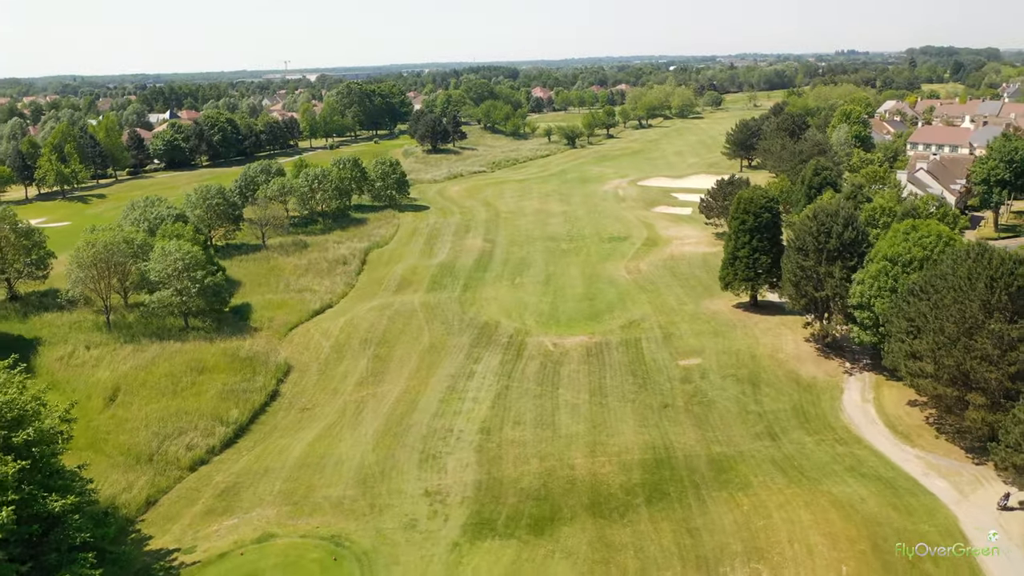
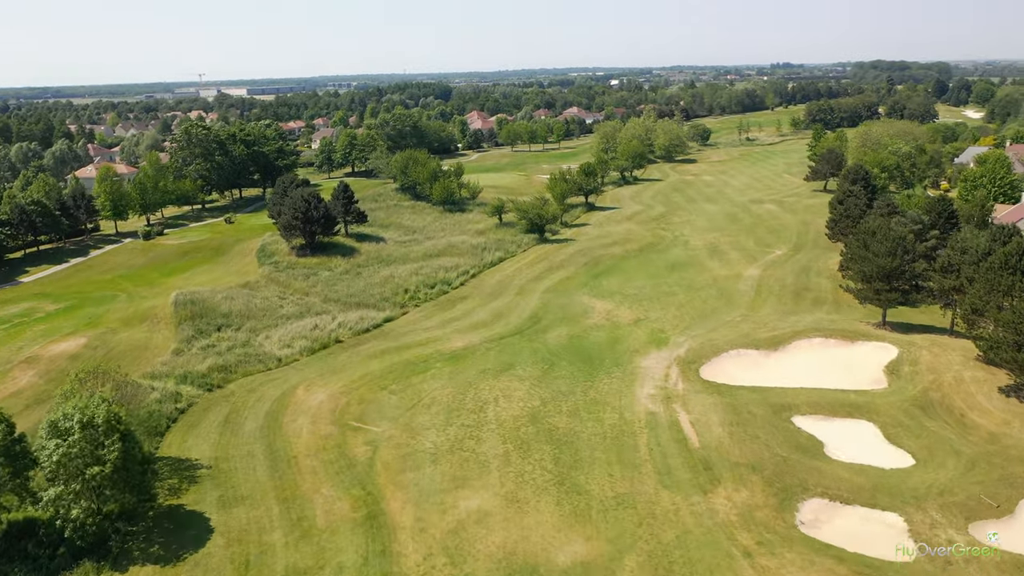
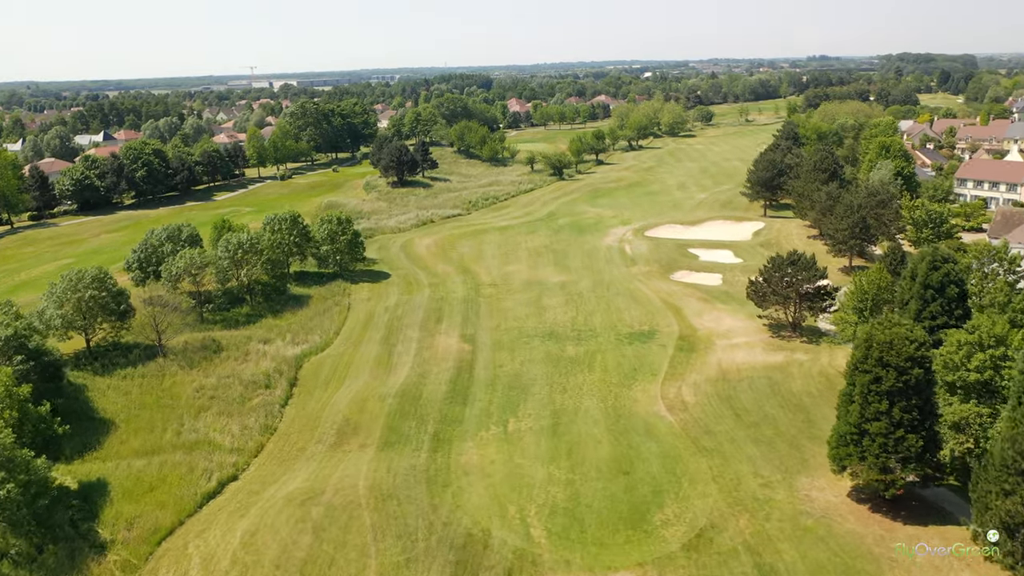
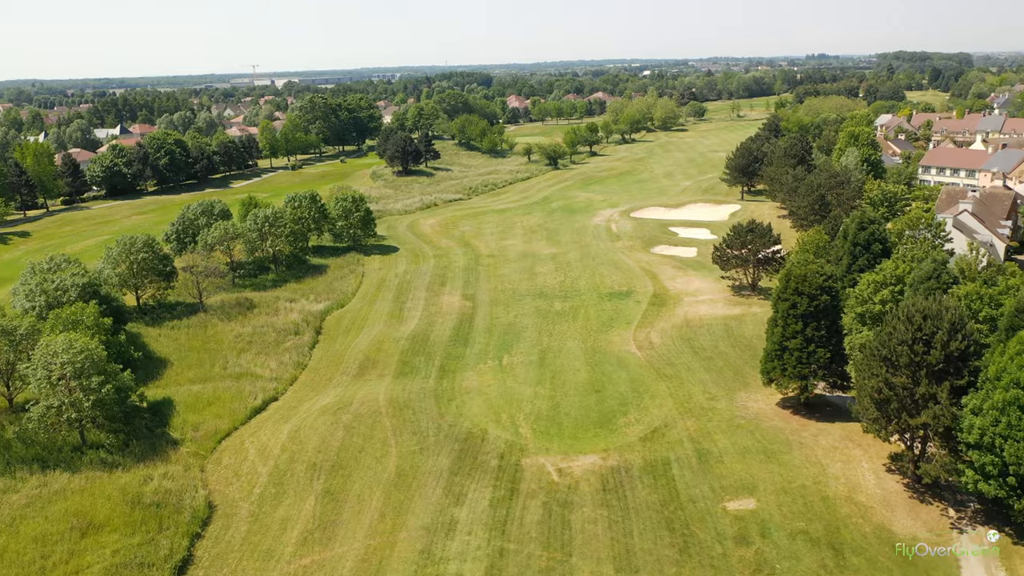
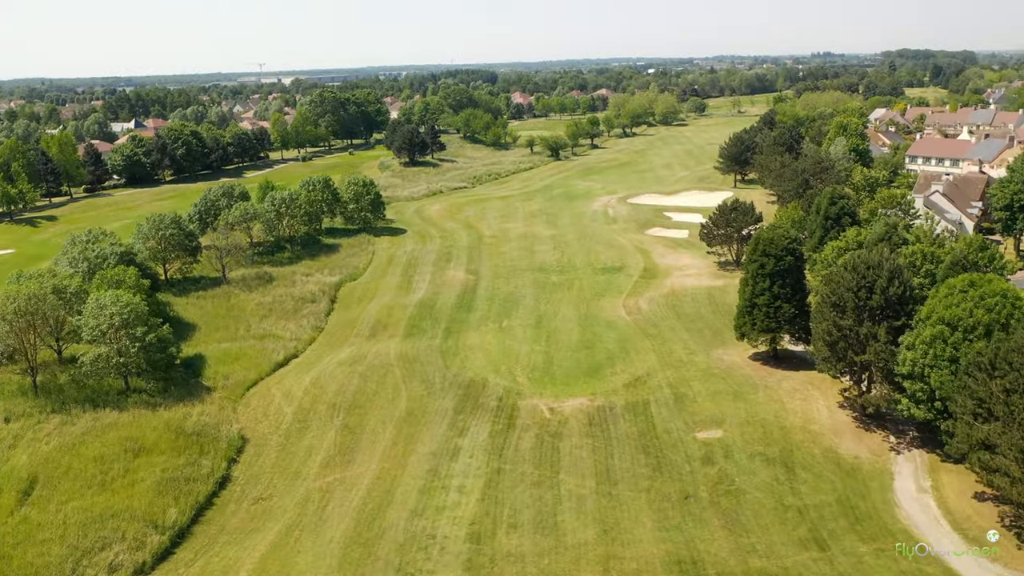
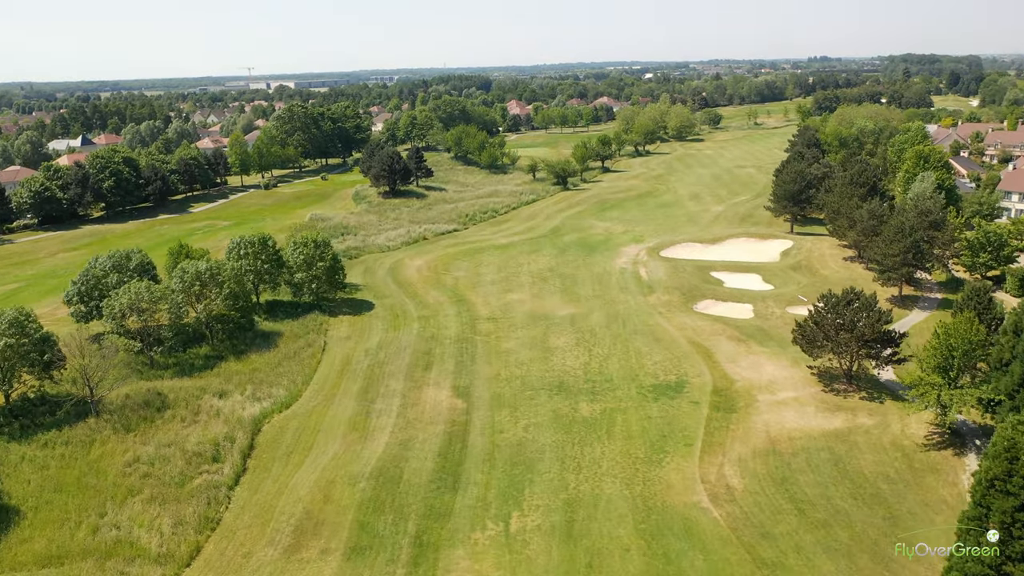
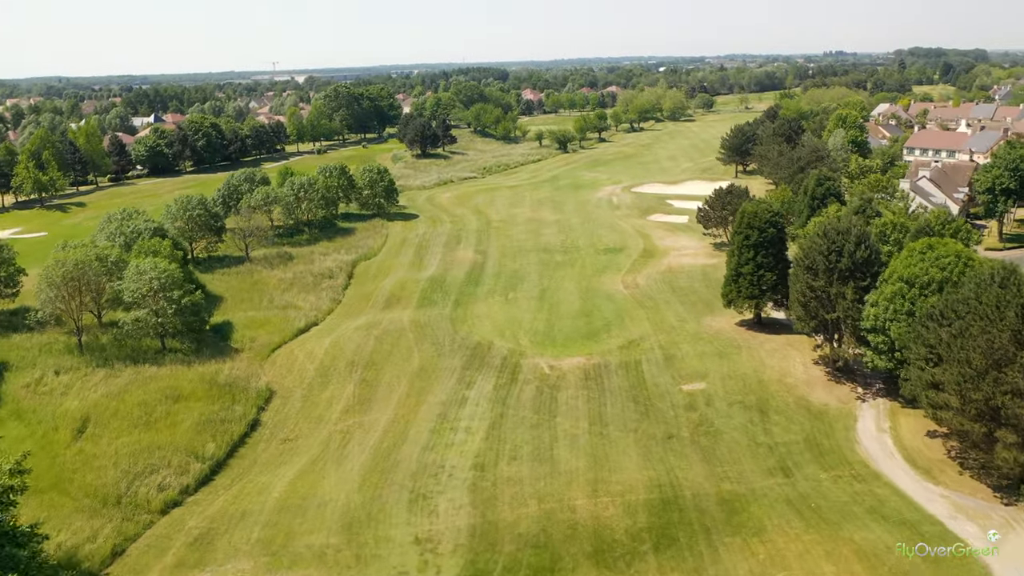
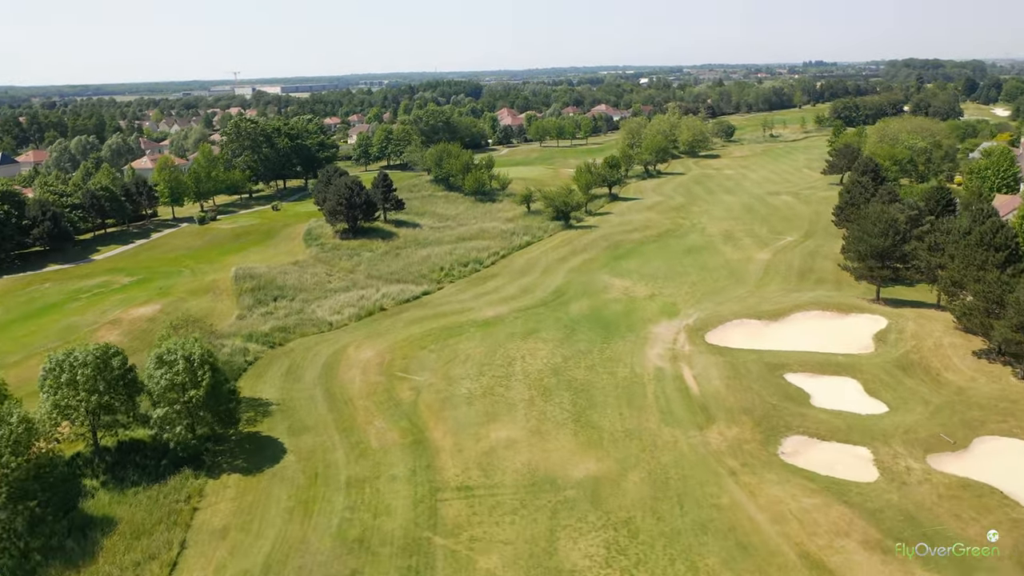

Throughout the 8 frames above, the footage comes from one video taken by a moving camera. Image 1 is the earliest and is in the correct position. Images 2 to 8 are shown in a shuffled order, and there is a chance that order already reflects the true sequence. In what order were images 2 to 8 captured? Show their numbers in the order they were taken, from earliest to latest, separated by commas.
7, 5, 4, 3, 6, 8, 2
